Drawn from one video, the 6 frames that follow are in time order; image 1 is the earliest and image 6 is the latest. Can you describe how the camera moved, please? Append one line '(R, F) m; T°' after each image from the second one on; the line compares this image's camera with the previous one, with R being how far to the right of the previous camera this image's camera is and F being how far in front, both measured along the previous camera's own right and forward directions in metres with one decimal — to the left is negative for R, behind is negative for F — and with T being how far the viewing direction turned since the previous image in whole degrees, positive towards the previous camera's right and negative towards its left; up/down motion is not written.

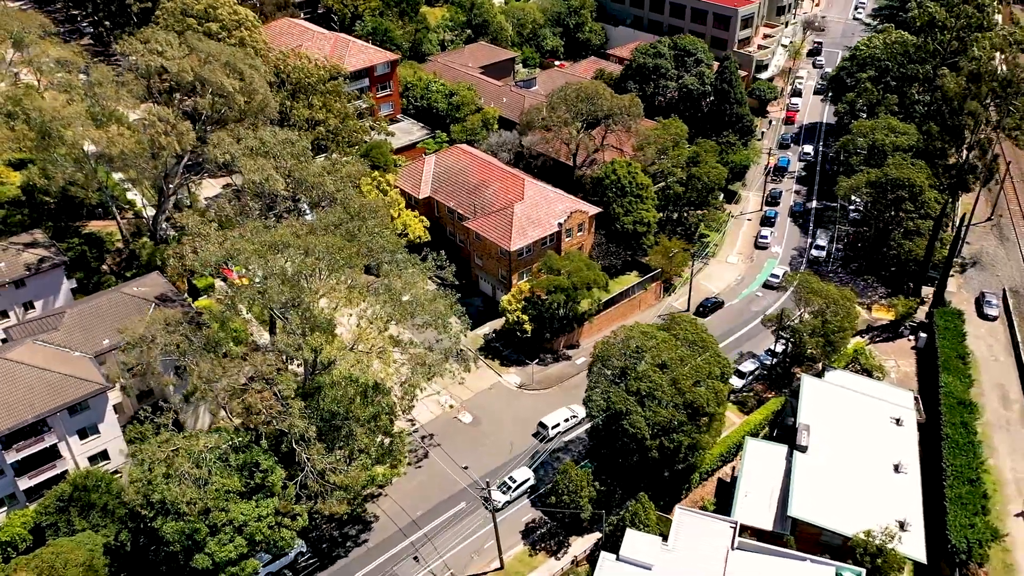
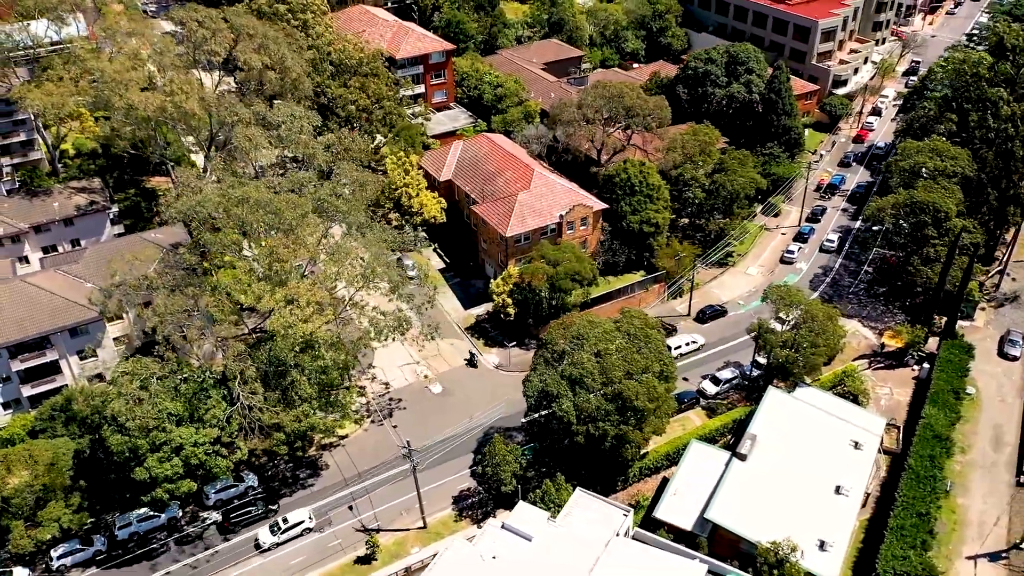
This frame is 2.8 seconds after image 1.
(+7.0, -0.9) m; -9°
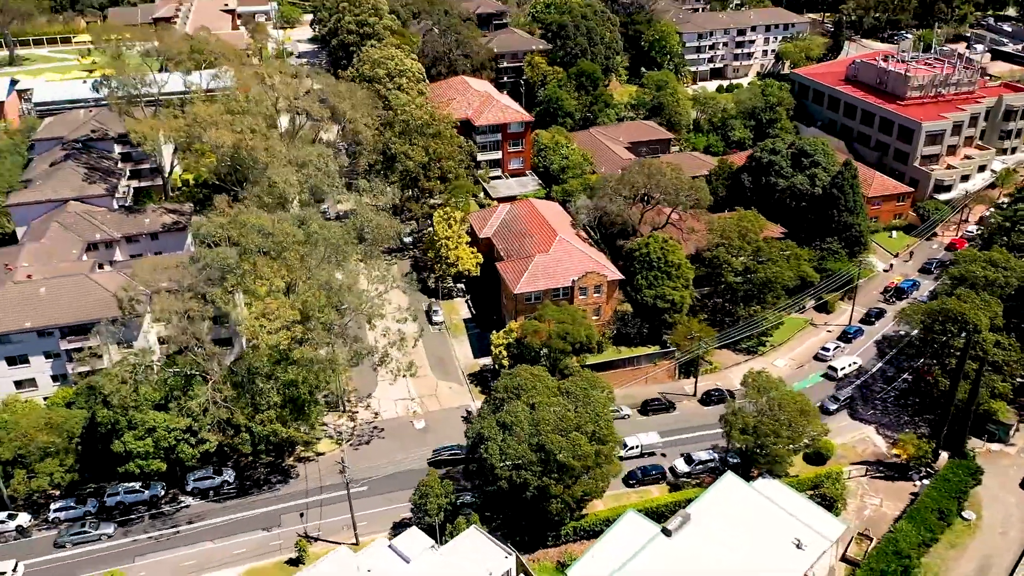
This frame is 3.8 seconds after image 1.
(+9.1, -1.1) m; -13°
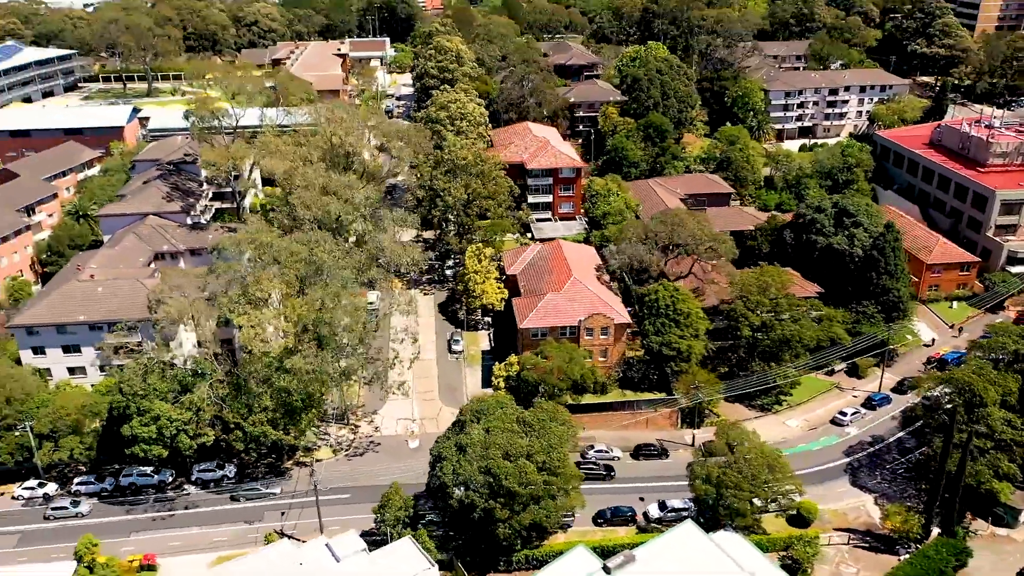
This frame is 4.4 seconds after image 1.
(+6.8, -1.1) m; -9°
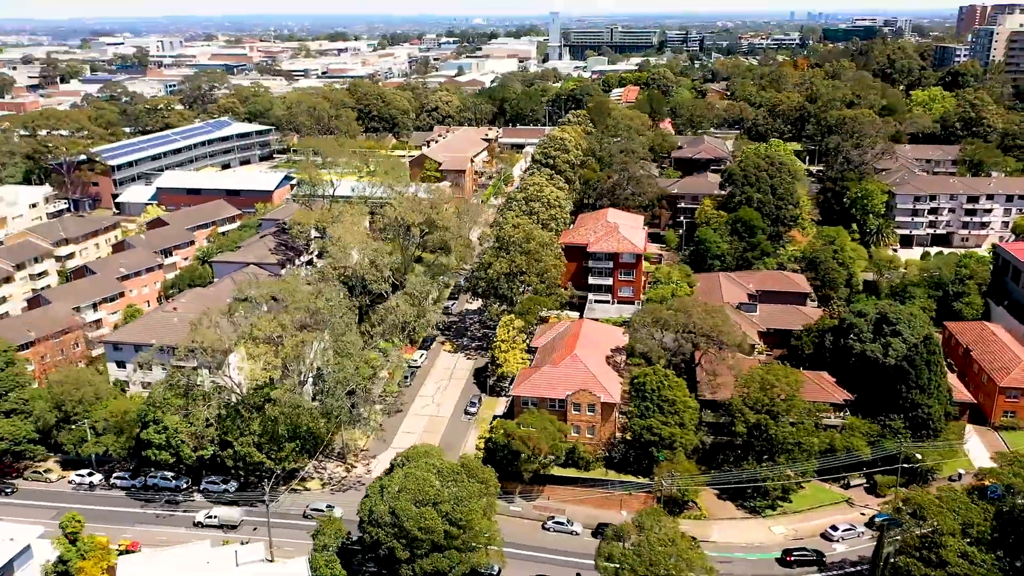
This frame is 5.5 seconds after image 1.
(+12.6, -1.1) m; -15°
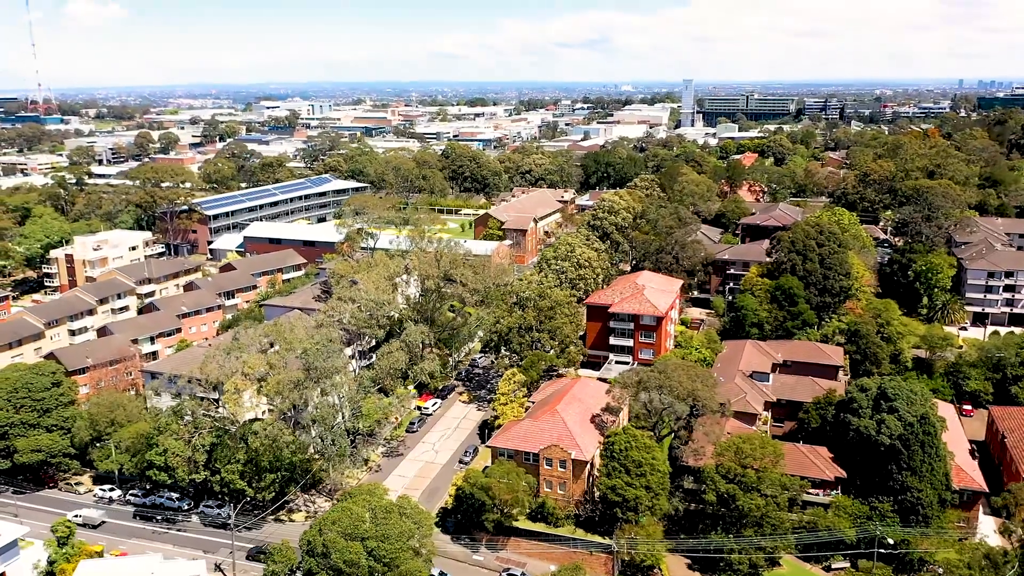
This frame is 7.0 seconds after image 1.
(+9.1, -0.8) m; -10°
